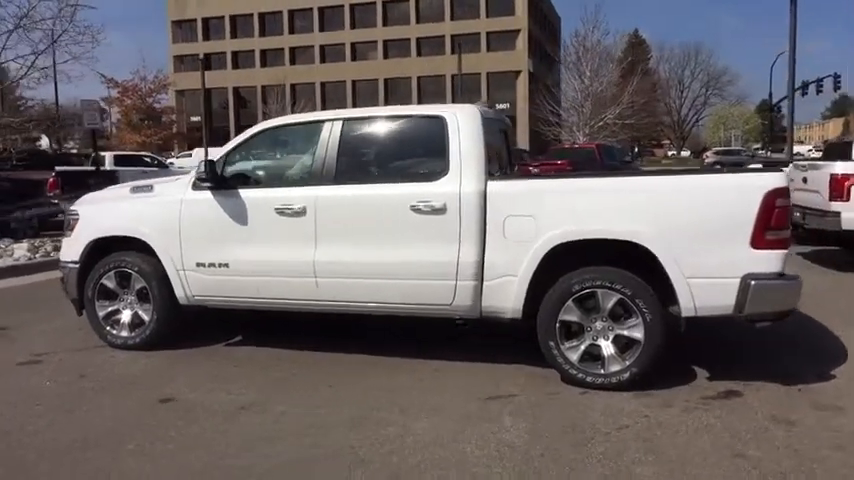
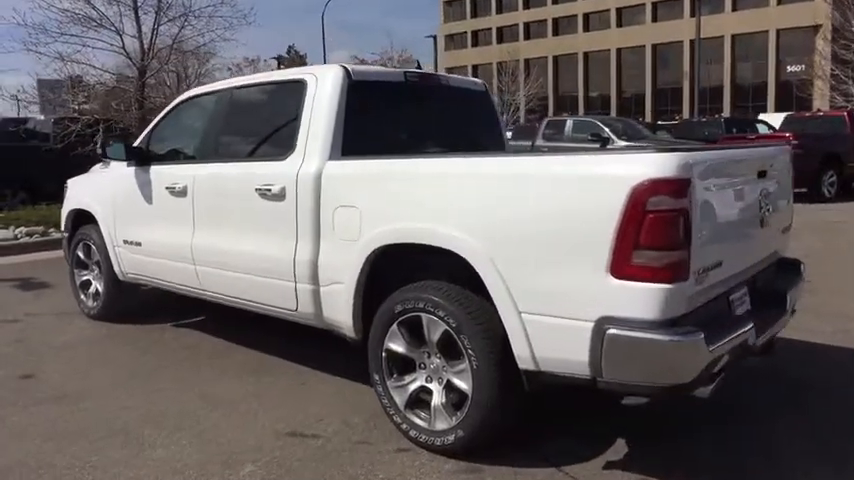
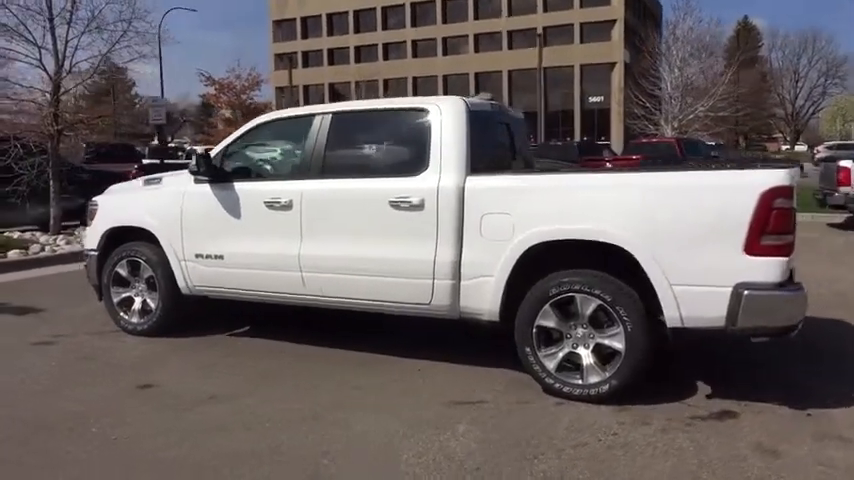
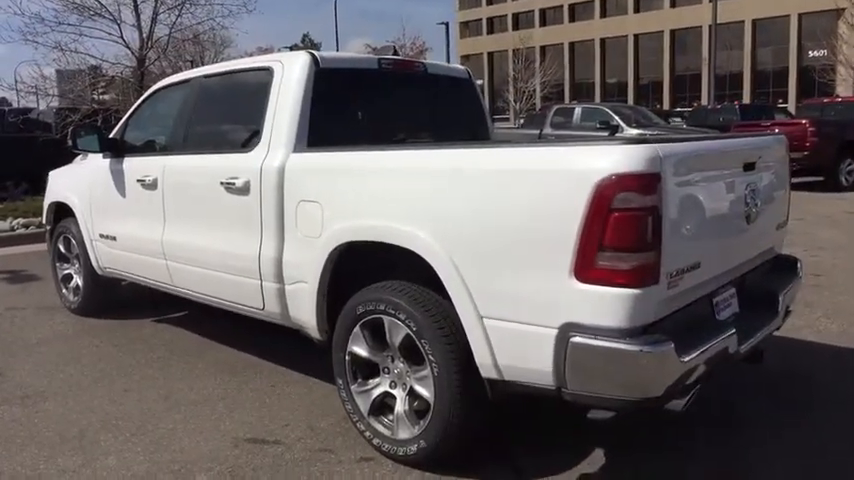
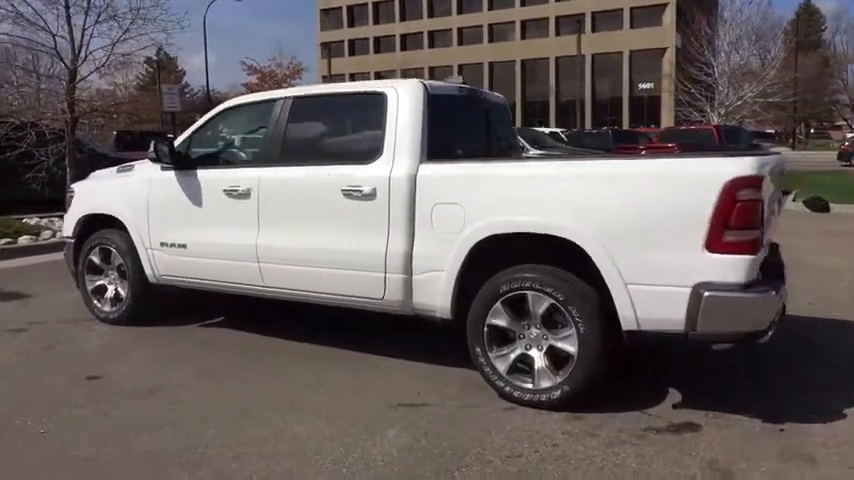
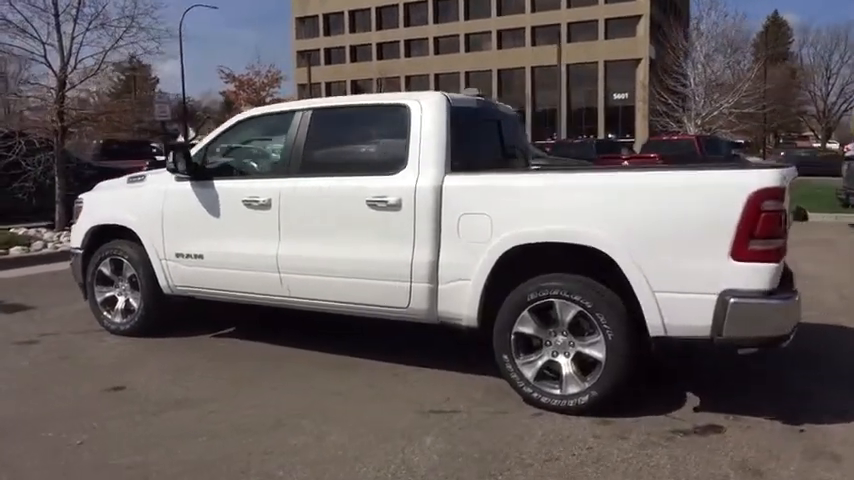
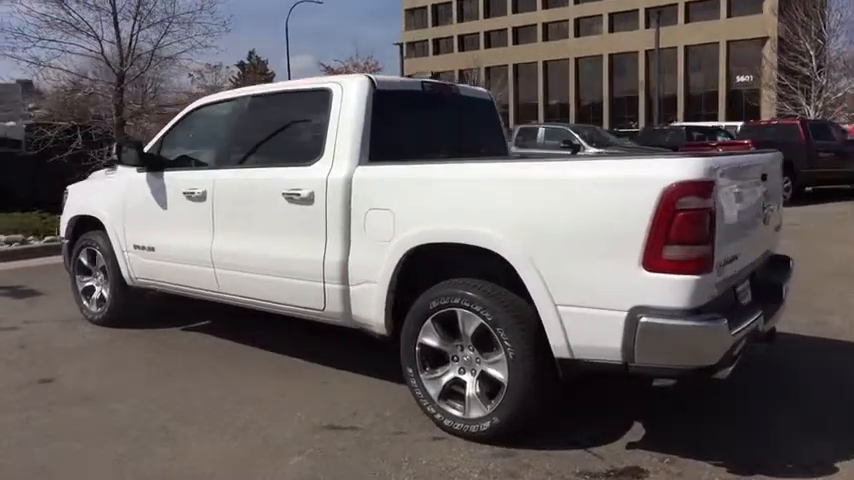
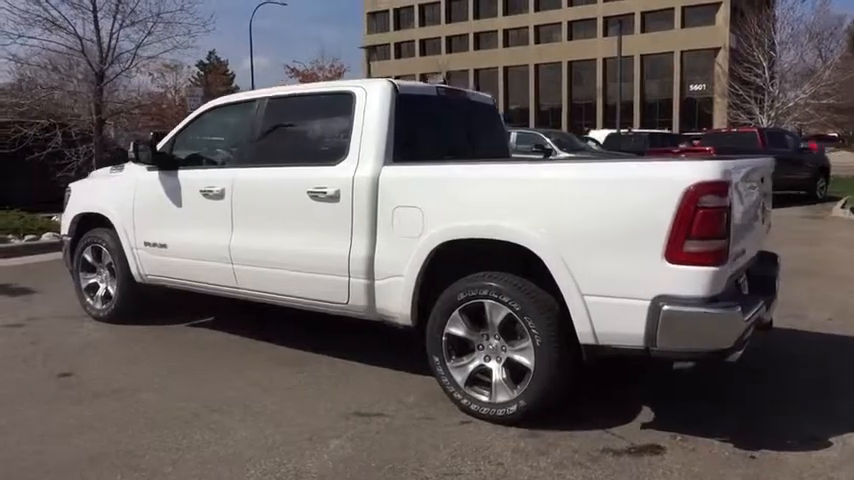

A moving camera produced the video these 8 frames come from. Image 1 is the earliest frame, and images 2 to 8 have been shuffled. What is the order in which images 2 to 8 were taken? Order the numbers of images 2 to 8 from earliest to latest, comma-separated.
3, 6, 5, 8, 7, 2, 4
